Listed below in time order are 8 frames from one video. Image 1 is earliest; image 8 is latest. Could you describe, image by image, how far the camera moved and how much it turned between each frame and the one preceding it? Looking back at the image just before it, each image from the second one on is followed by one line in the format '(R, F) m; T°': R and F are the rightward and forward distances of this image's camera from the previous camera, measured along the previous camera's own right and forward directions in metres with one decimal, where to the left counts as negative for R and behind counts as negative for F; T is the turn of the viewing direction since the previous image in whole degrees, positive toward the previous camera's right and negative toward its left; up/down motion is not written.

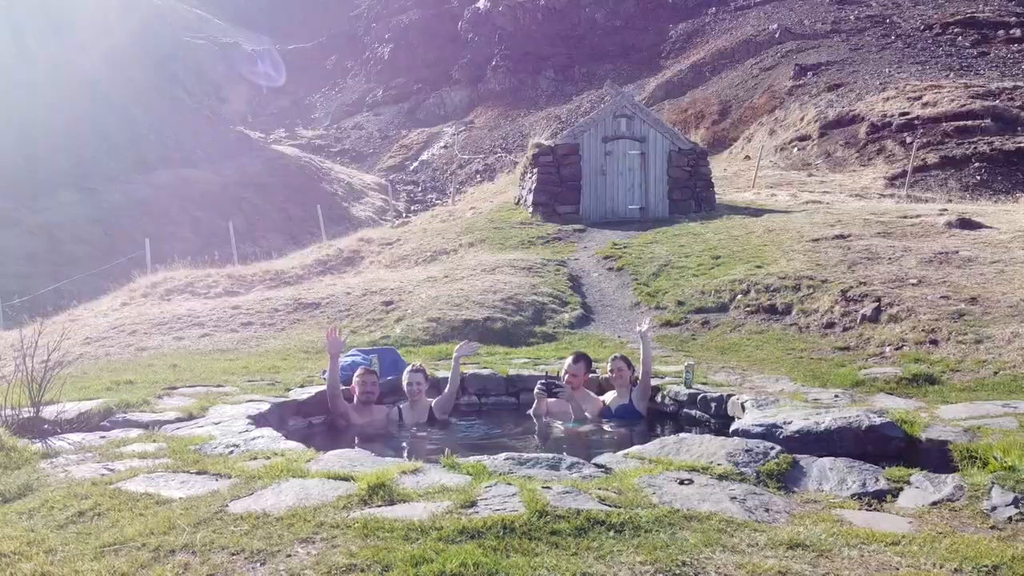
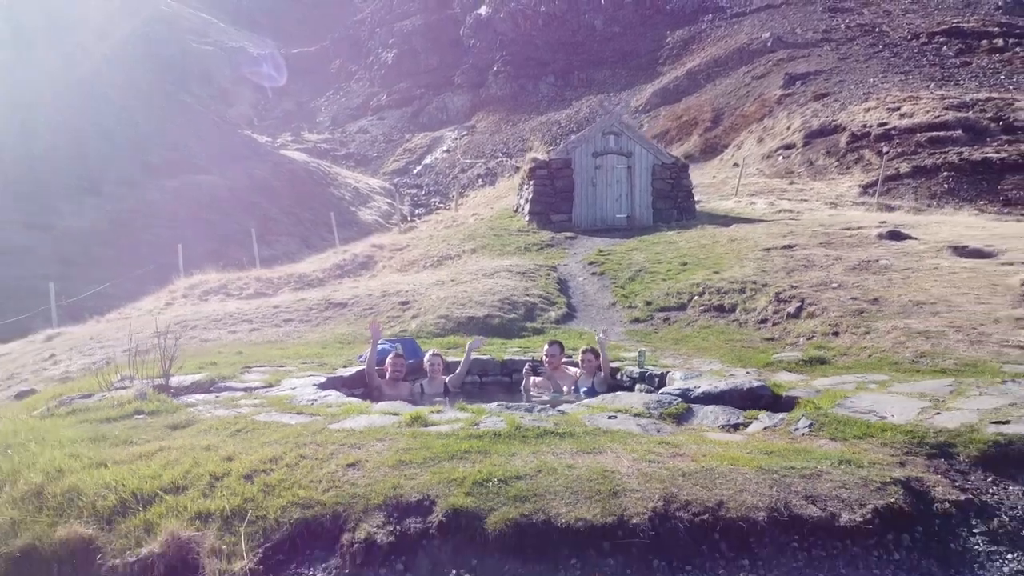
(+0.1, -2.1) m; 0°
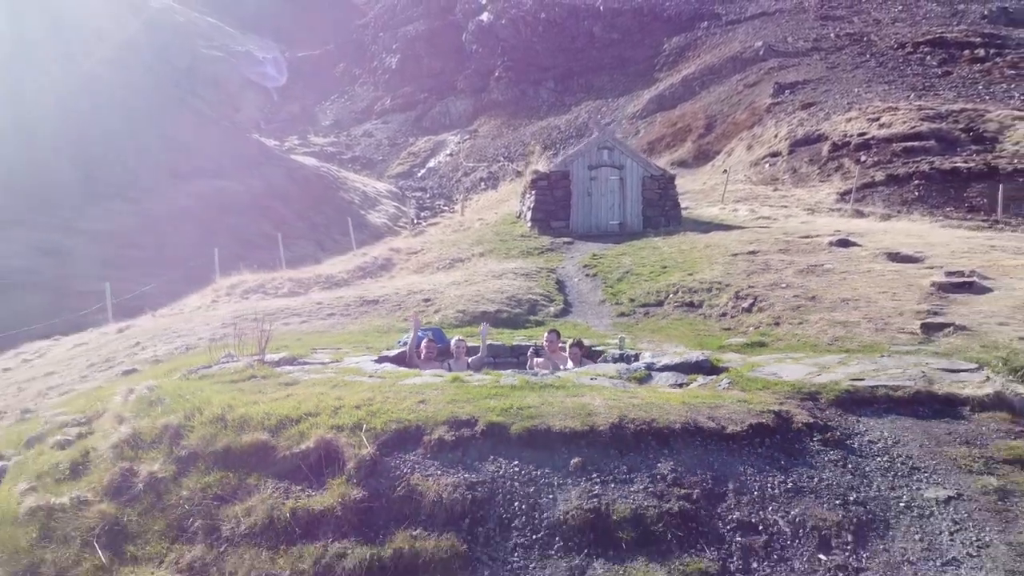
(-0.1, -2.4) m; 0°
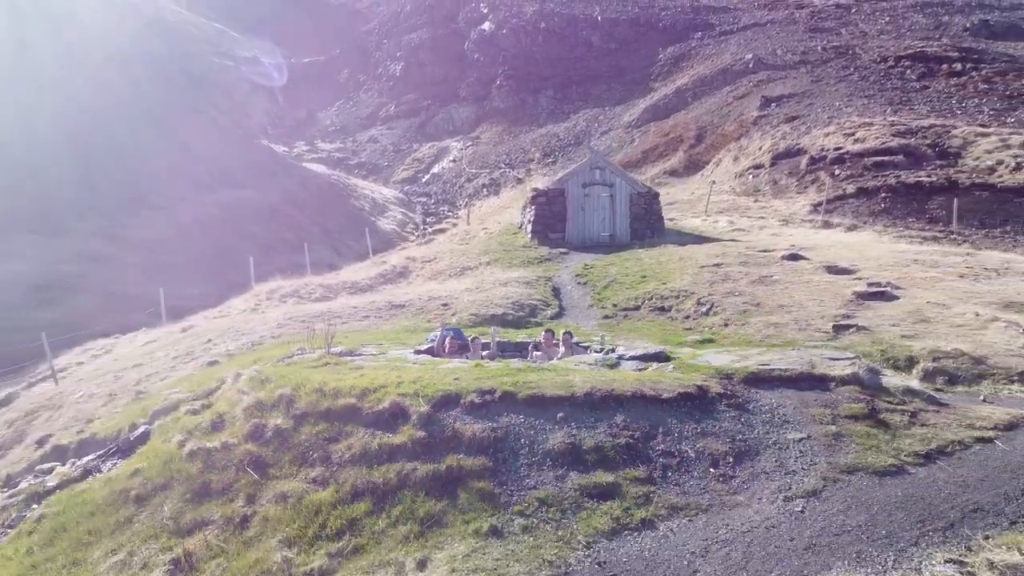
(-0.1, -3.1) m; 0°
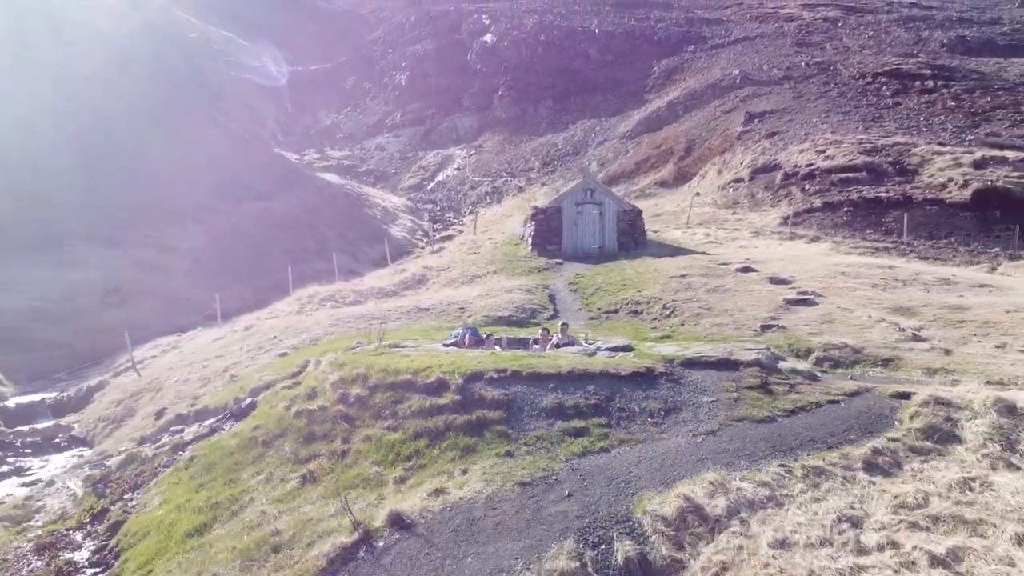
(-0.1, -4.3) m; 0°
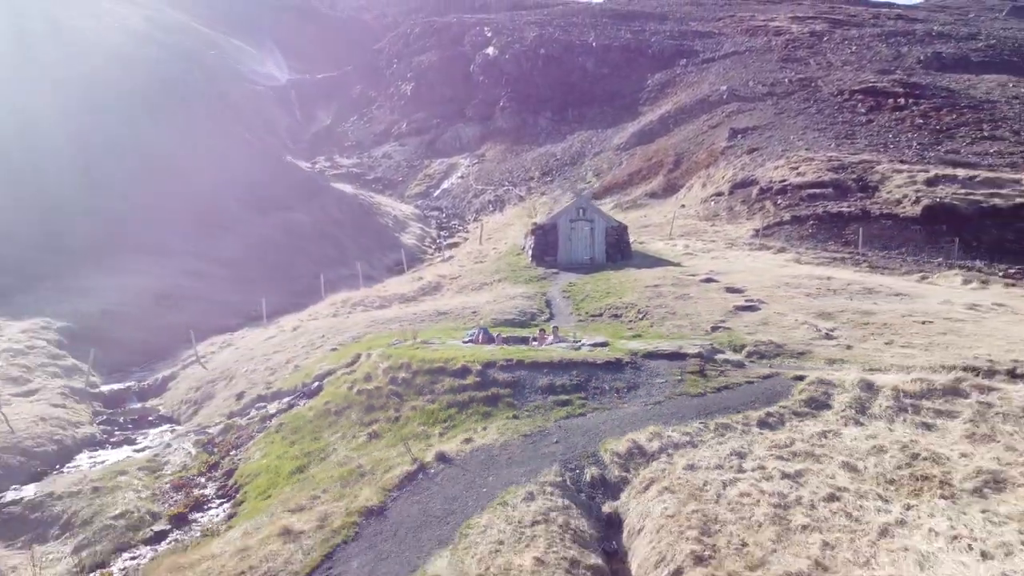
(-0.1, -4.9) m; 0°
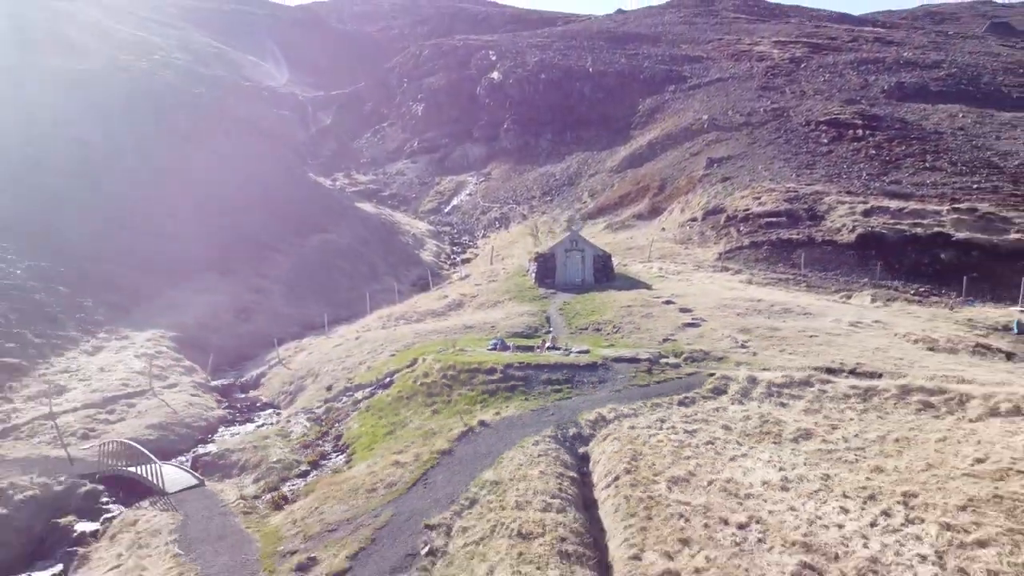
(-0.4, -9.3) m; 0°
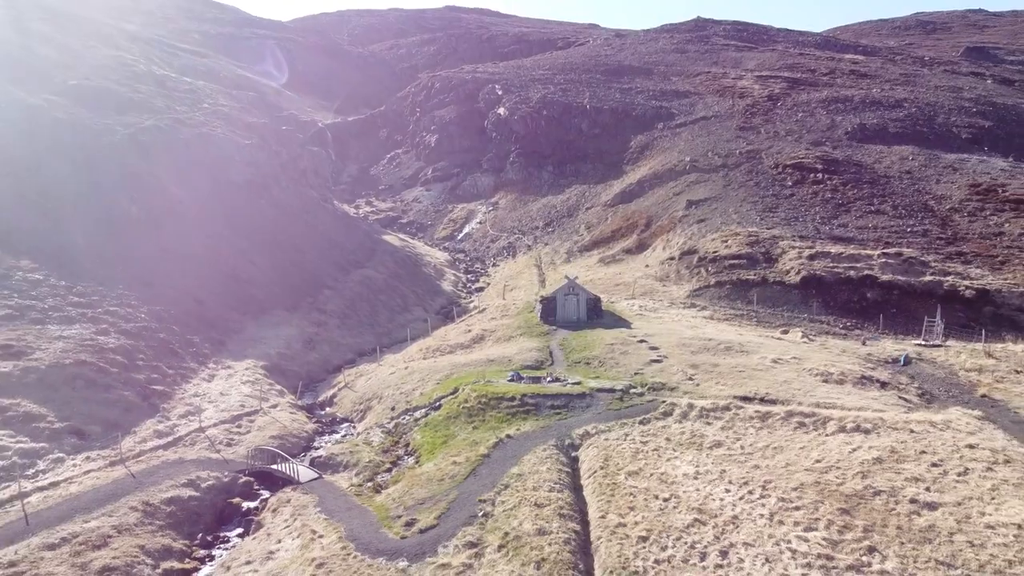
(-0.8, -12.2) m; 0°
